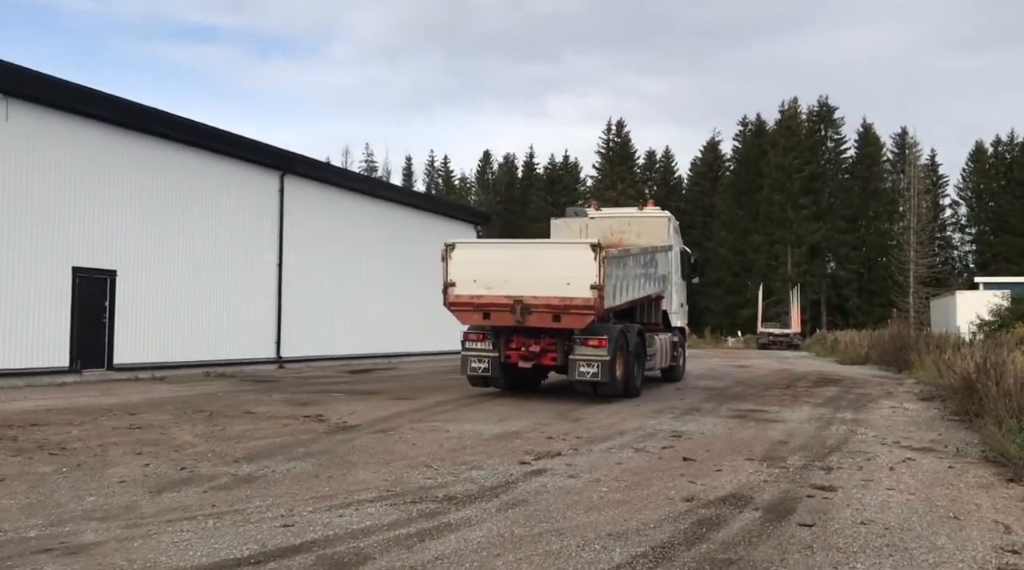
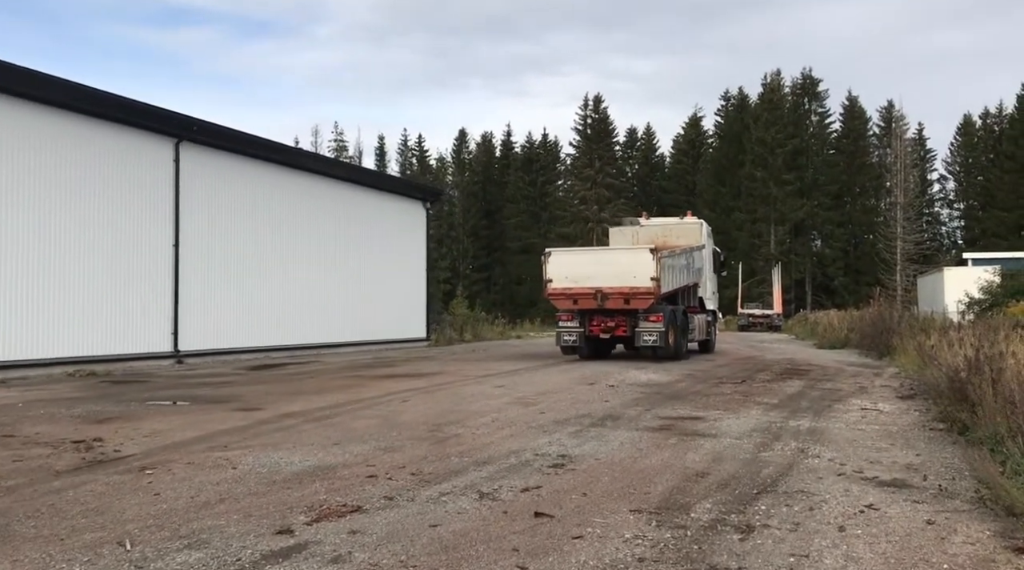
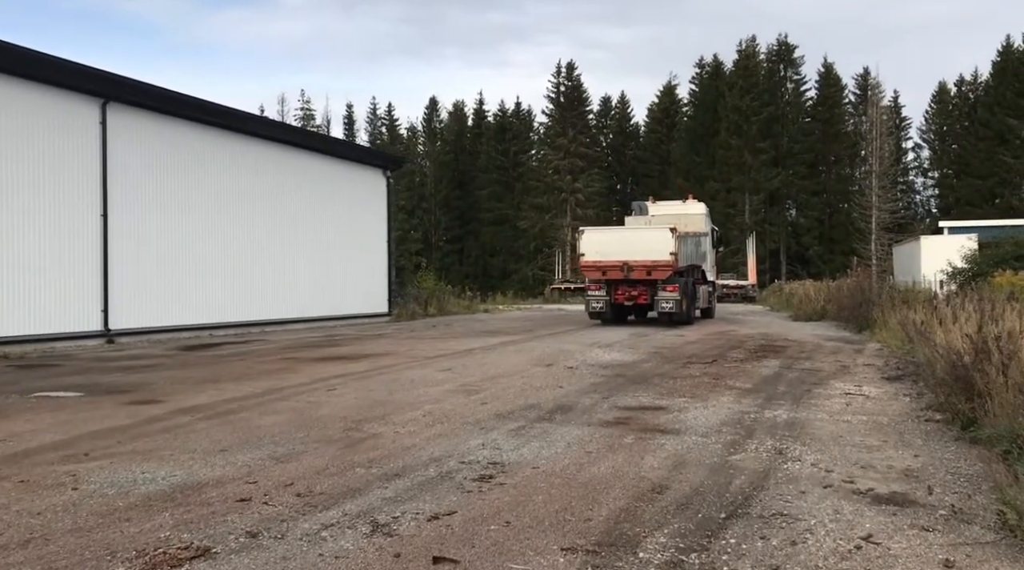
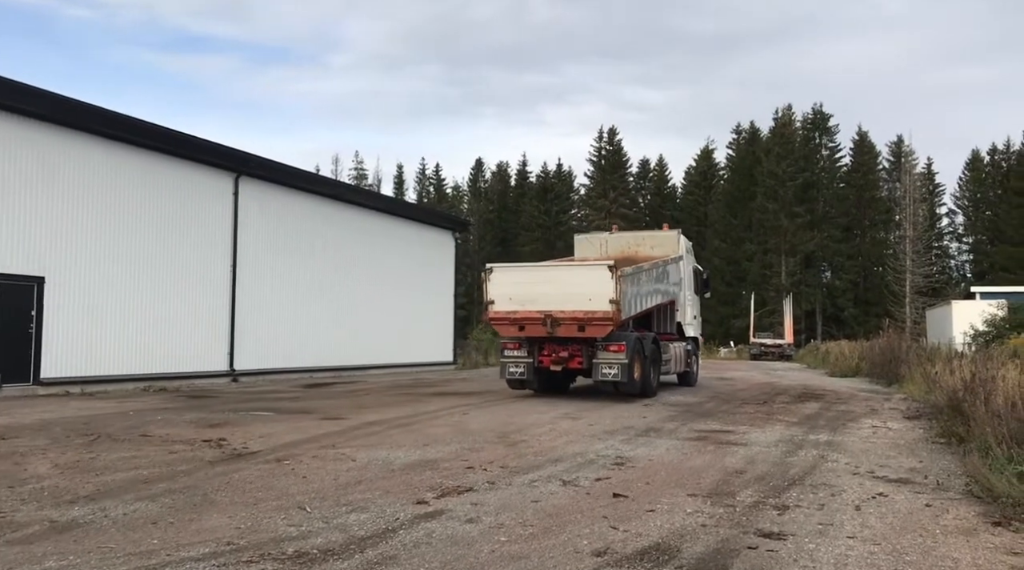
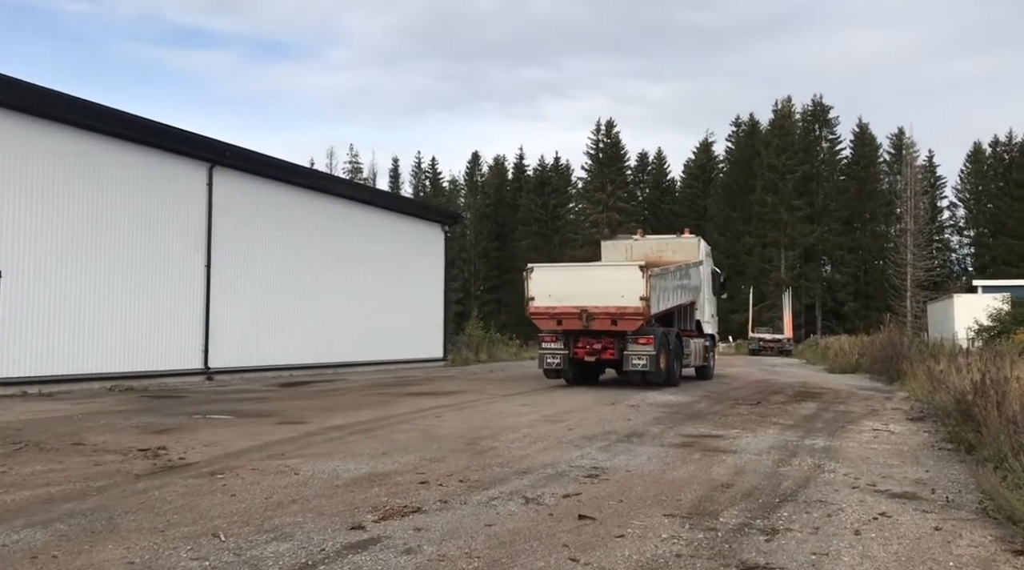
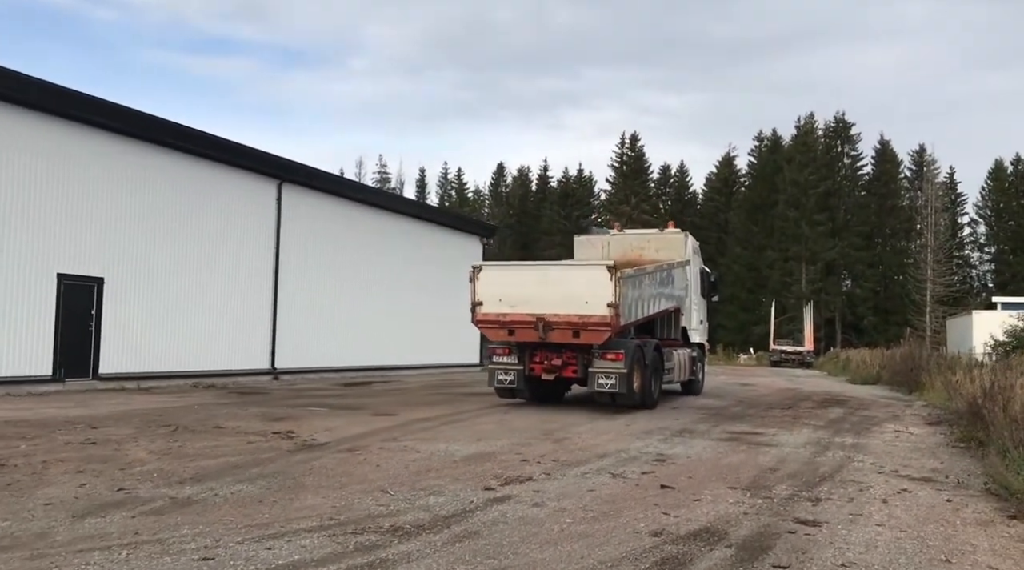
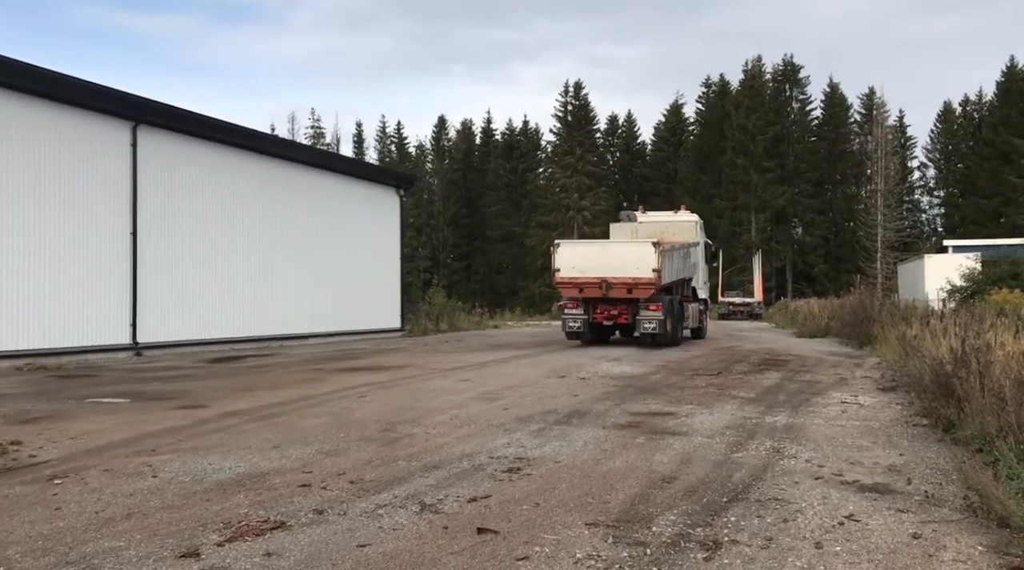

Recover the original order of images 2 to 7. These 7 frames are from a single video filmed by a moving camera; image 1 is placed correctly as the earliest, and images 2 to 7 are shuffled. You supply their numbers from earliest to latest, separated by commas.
6, 4, 5, 2, 7, 3
